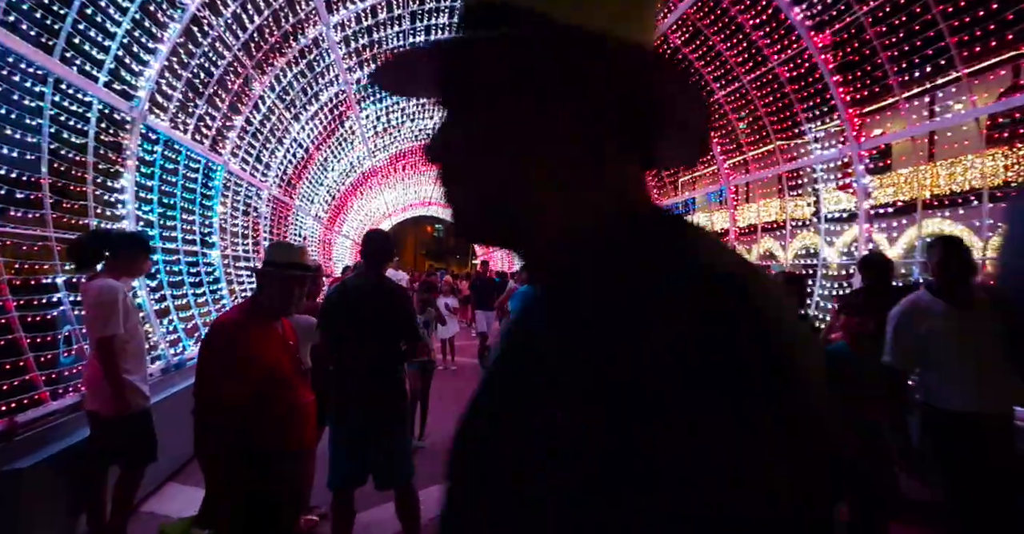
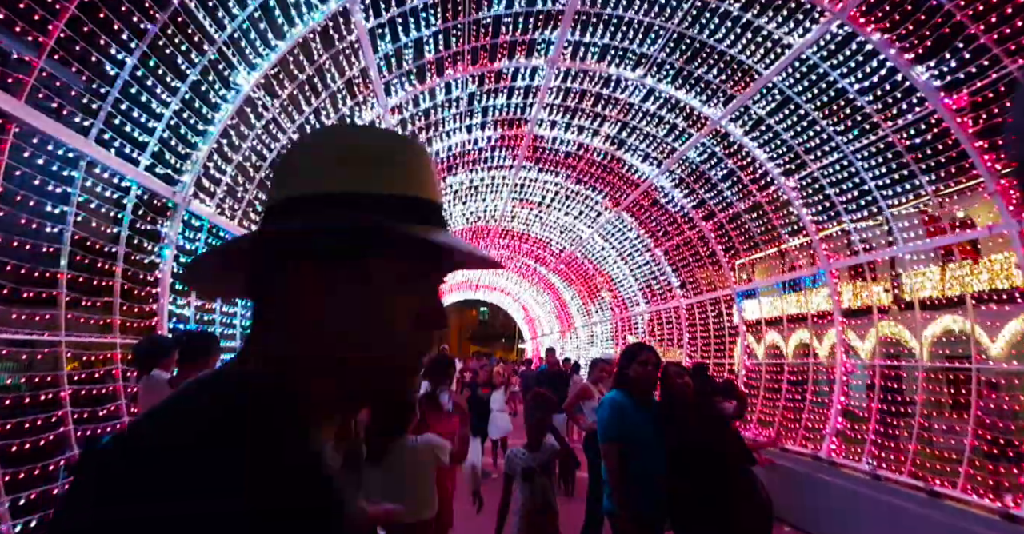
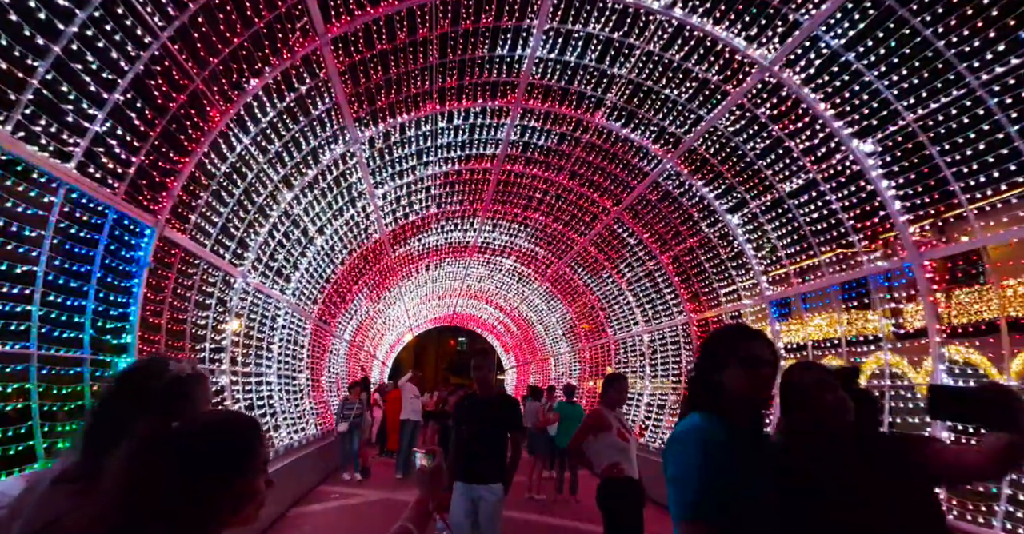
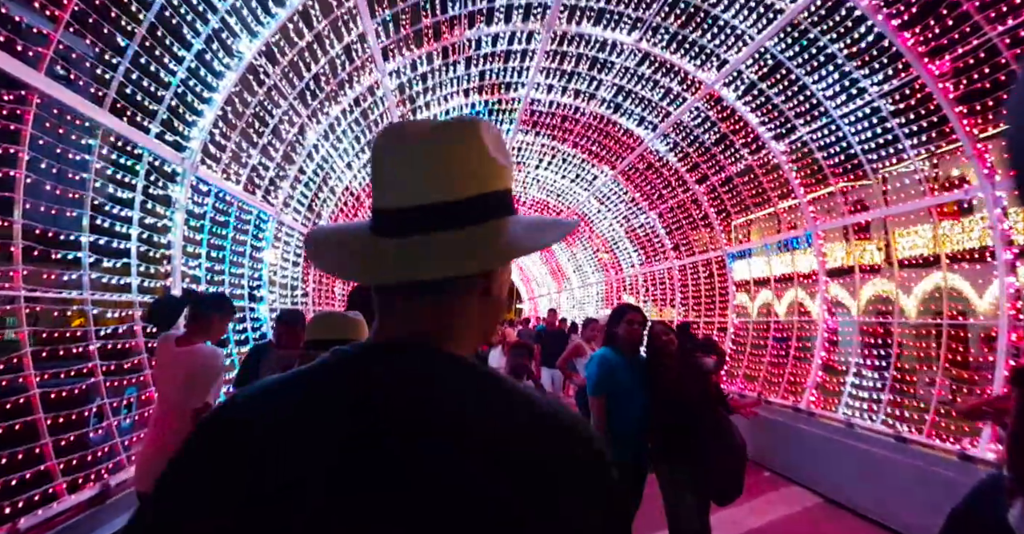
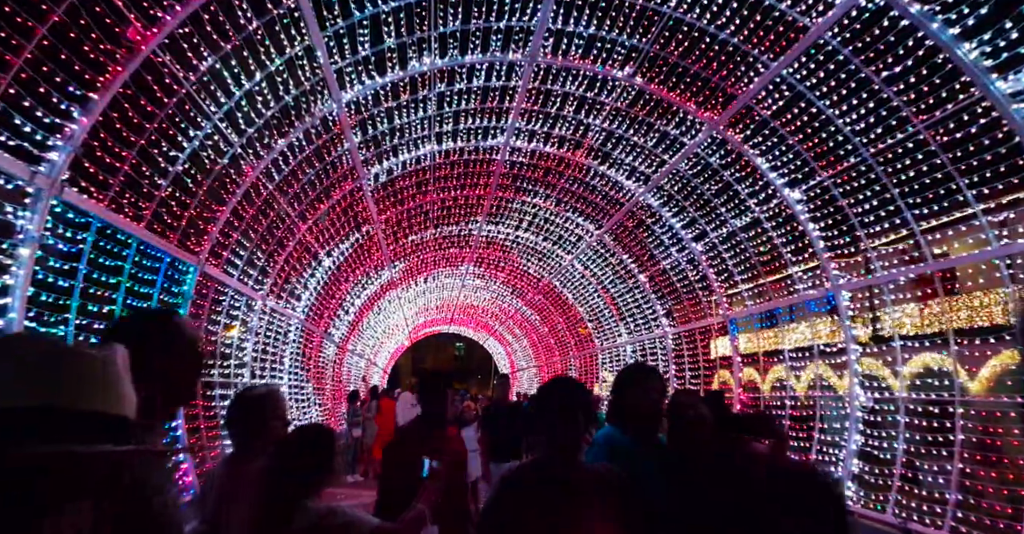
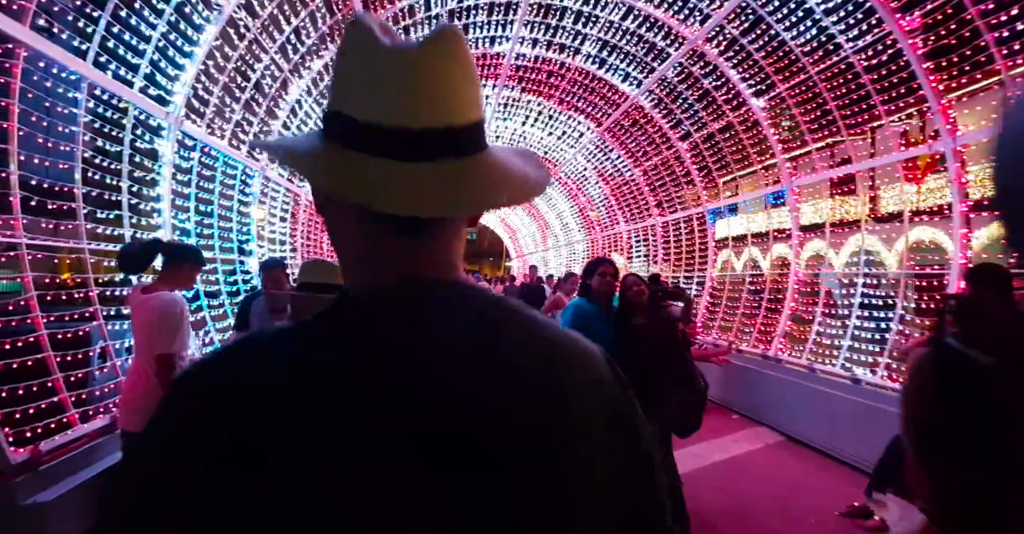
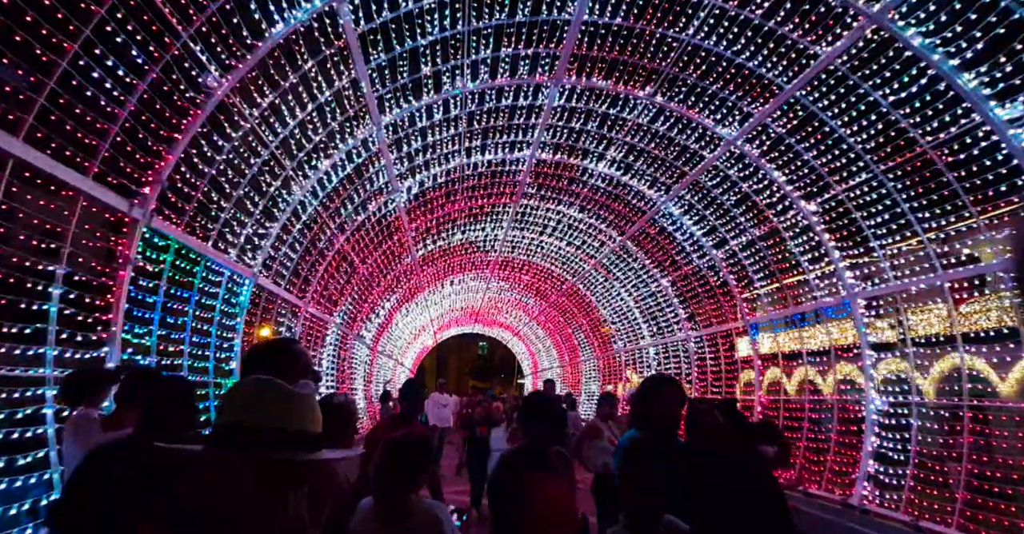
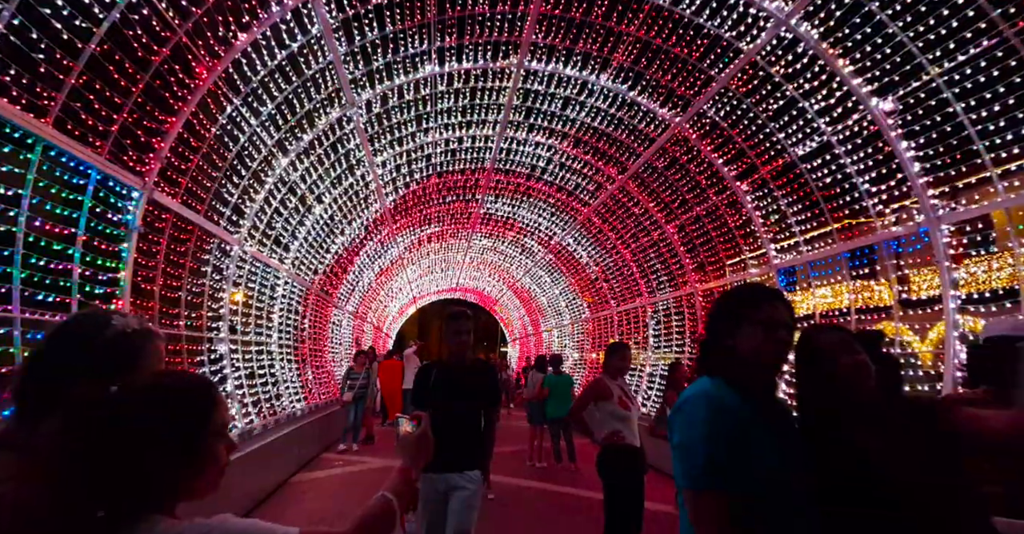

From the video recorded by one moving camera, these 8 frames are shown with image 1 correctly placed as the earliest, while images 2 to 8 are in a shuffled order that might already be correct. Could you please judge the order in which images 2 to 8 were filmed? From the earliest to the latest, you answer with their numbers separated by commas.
6, 4, 2, 7, 5, 3, 8
